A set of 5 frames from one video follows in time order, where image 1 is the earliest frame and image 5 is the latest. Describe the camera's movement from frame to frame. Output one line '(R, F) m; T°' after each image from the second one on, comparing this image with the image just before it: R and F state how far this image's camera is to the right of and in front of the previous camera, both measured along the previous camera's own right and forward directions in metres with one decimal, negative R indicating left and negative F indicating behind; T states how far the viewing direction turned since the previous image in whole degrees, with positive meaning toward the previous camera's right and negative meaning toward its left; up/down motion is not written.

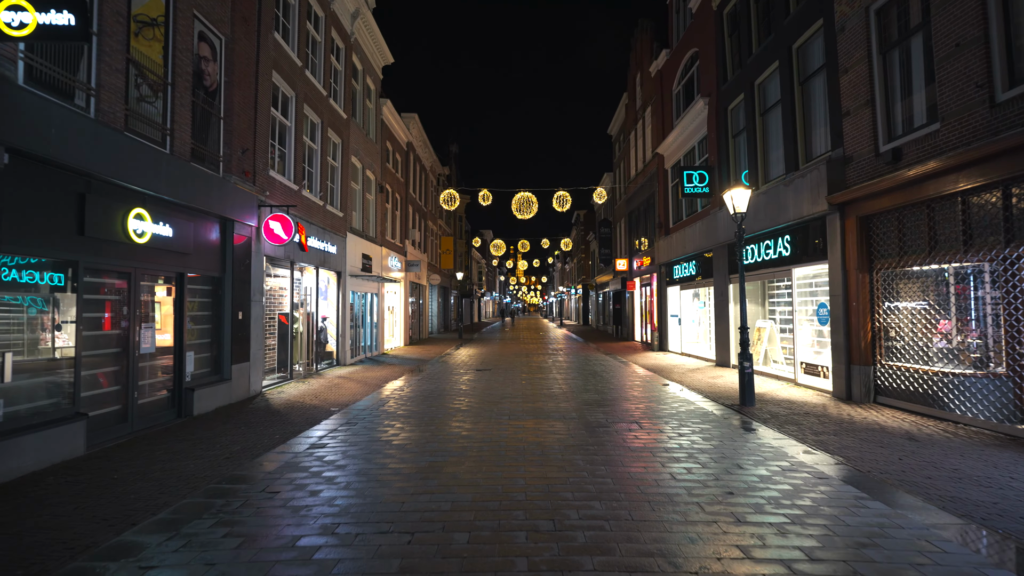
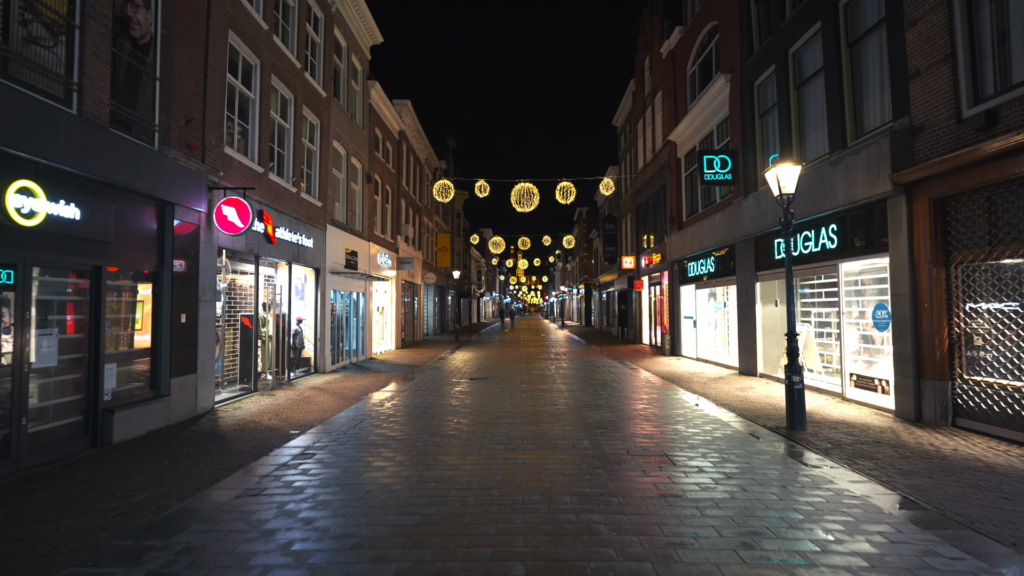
(0.0, +1.7) m; 0°
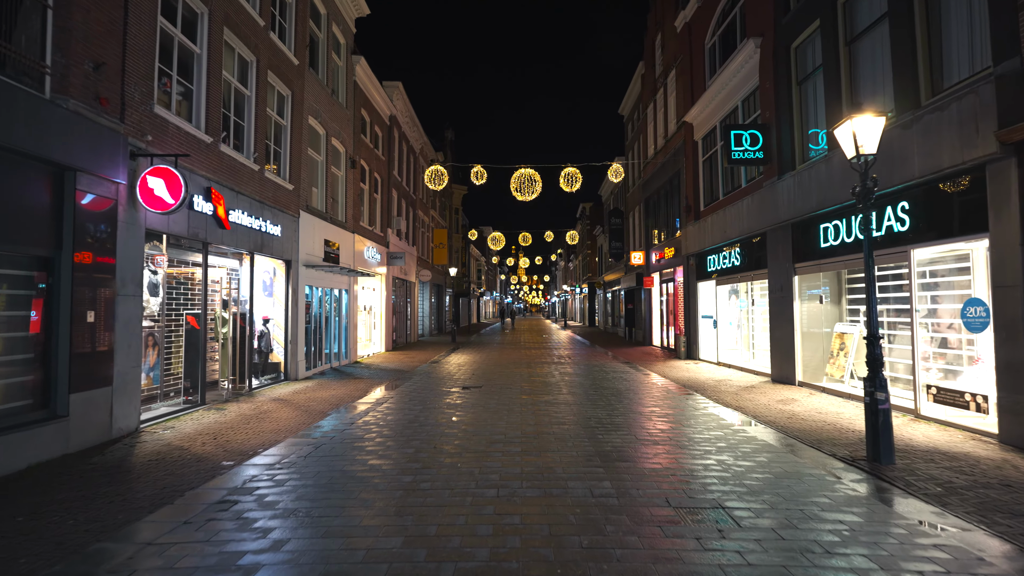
(+0.1, +1.9) m; 0°
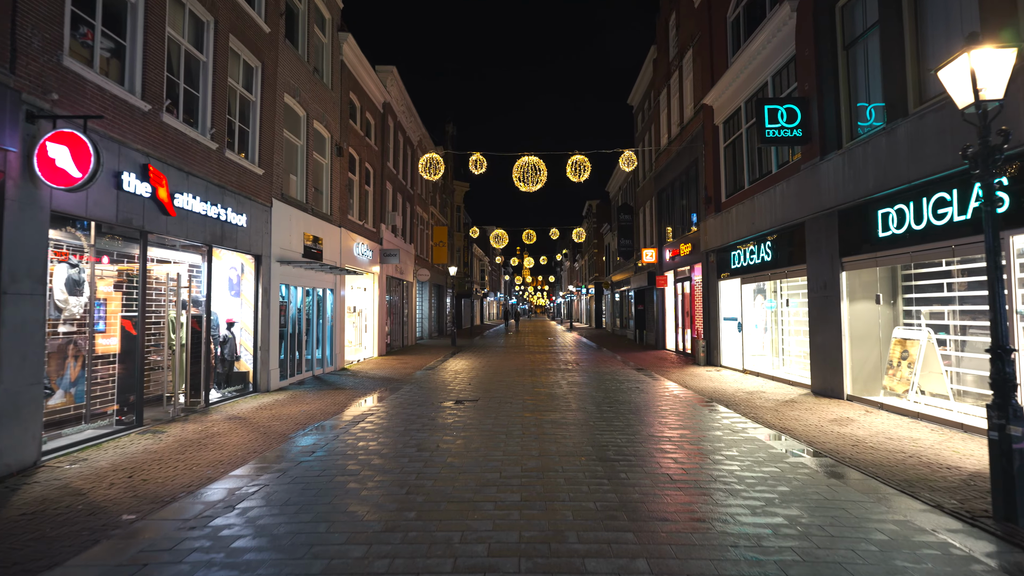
(+0.1, +1.6) m; -1°
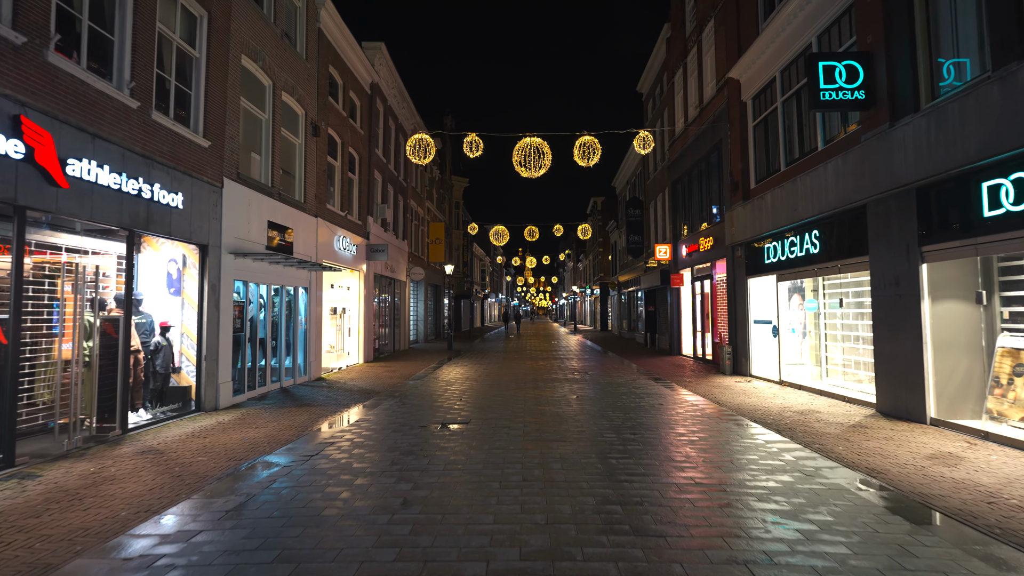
(+0.1, +2.0) m; 0°
